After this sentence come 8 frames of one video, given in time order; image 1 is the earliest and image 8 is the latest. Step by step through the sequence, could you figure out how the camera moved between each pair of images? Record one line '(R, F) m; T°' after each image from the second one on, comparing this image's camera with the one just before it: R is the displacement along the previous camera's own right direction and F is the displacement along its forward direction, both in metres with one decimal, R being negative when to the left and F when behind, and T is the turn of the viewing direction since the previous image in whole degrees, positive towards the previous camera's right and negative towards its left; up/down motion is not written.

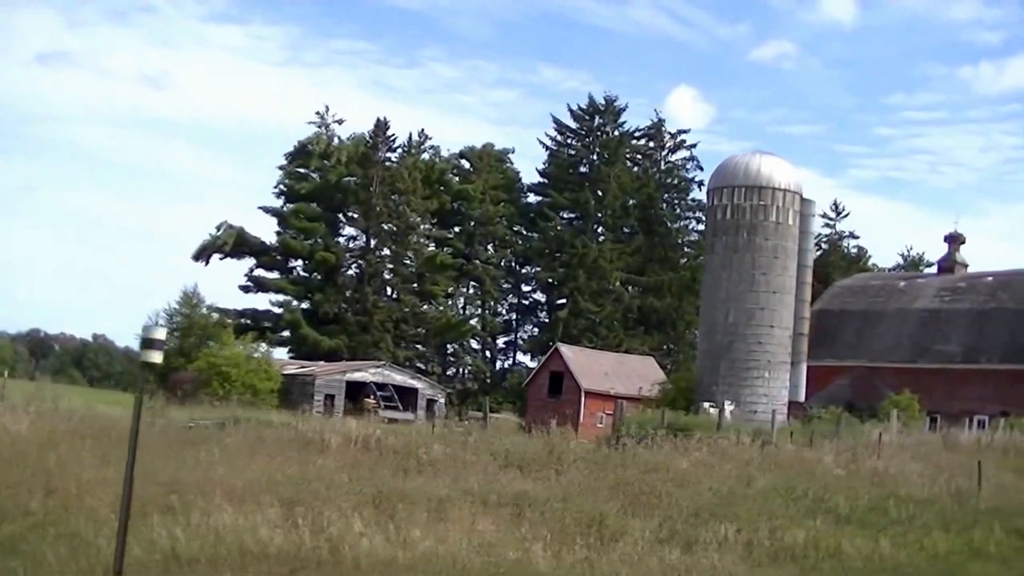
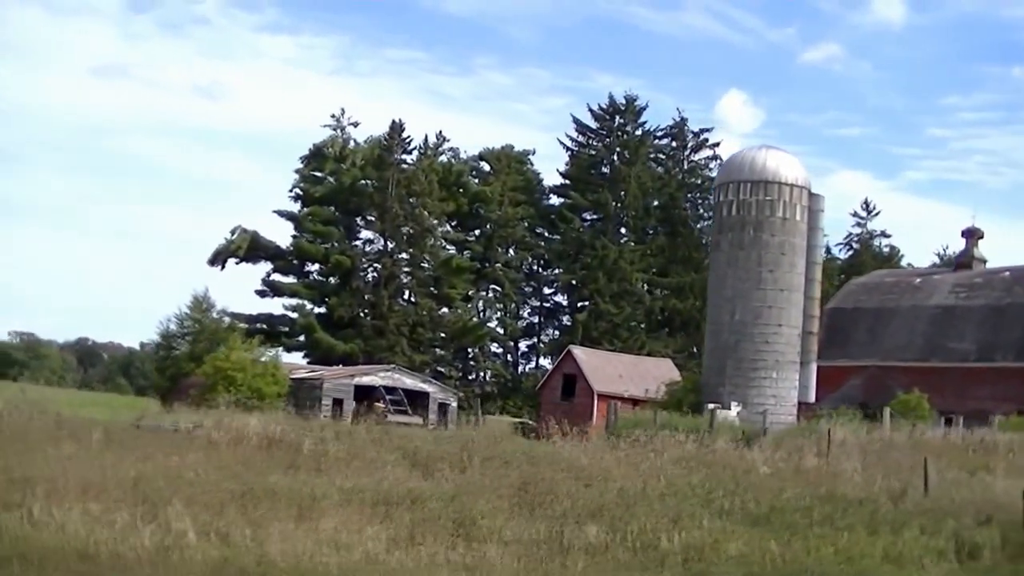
(+1.3, +0.6) m; -2°
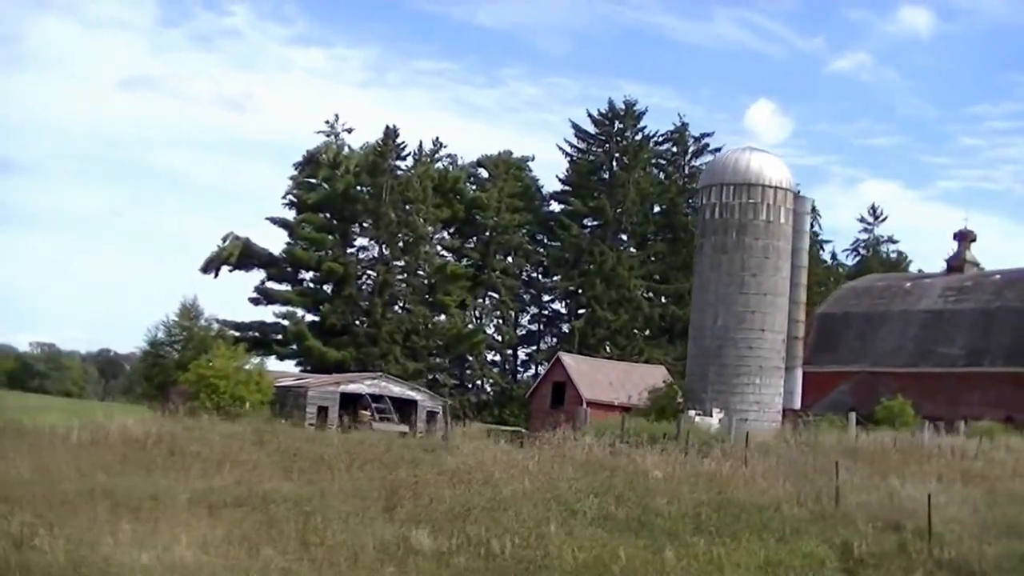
(+1.3, +0.5) m; -1°
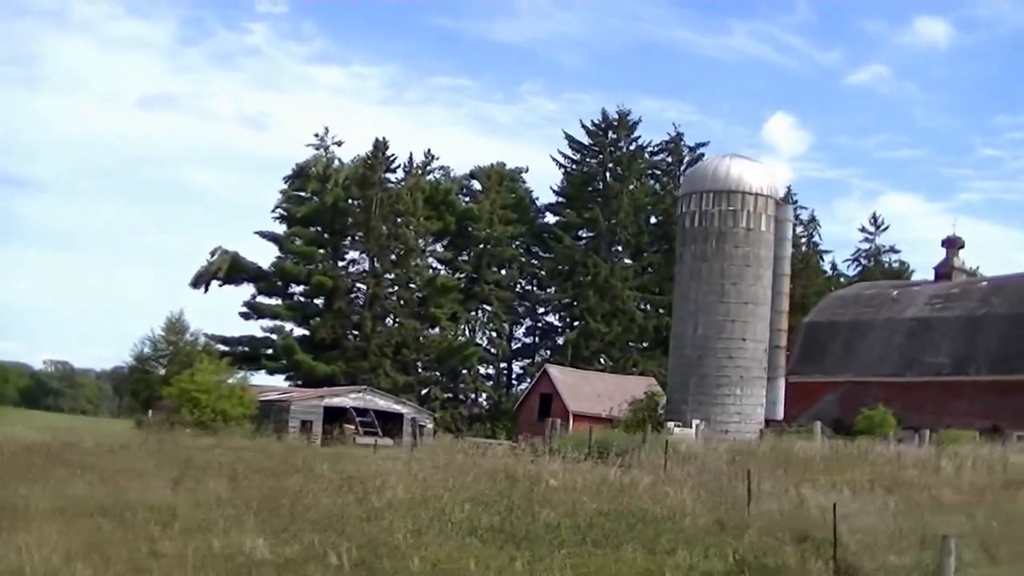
(+1.1, +0.4) m; -1°
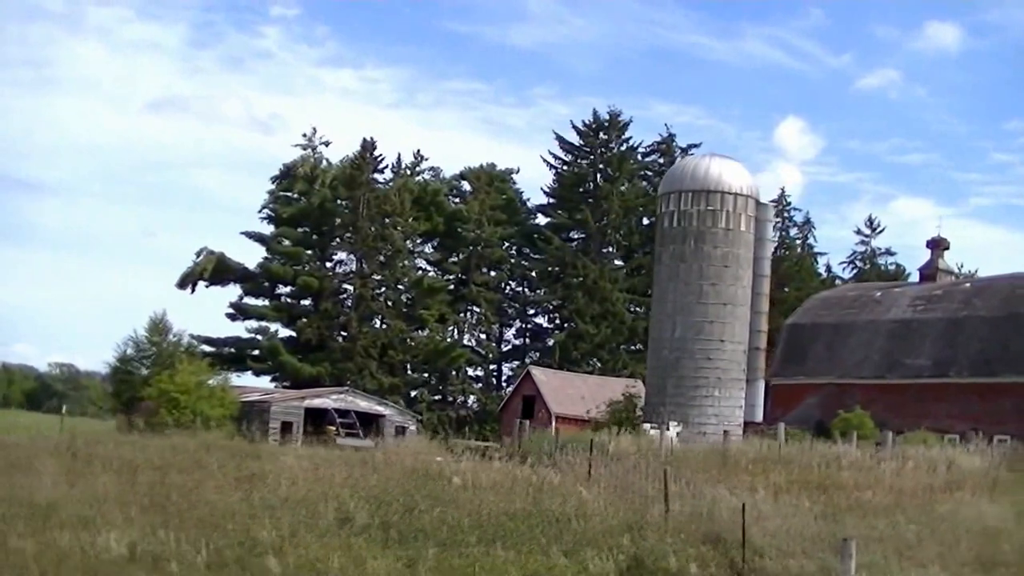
(+0.8, +0.3) m; 0°
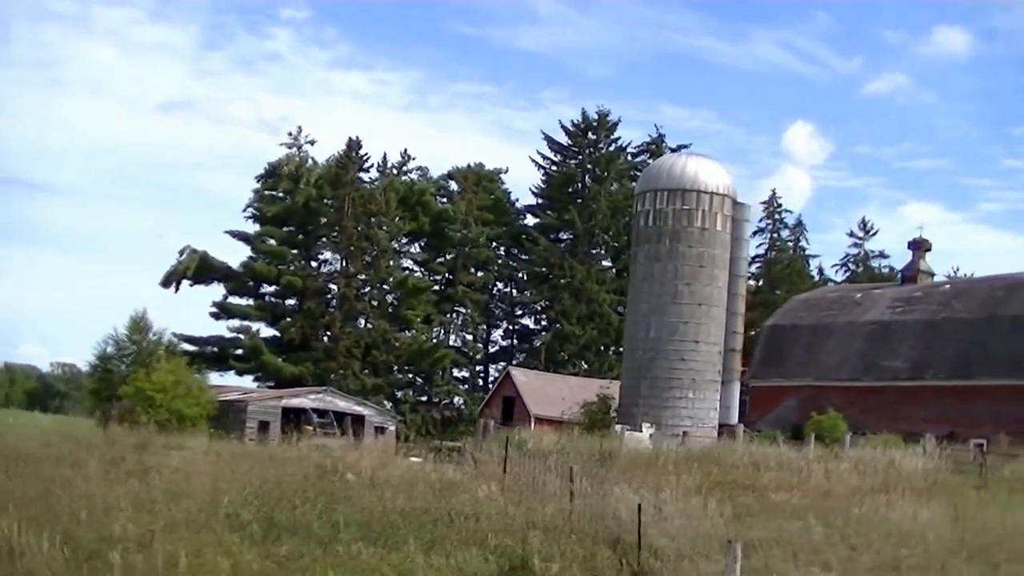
(+0.8, +0.3) m; 0°
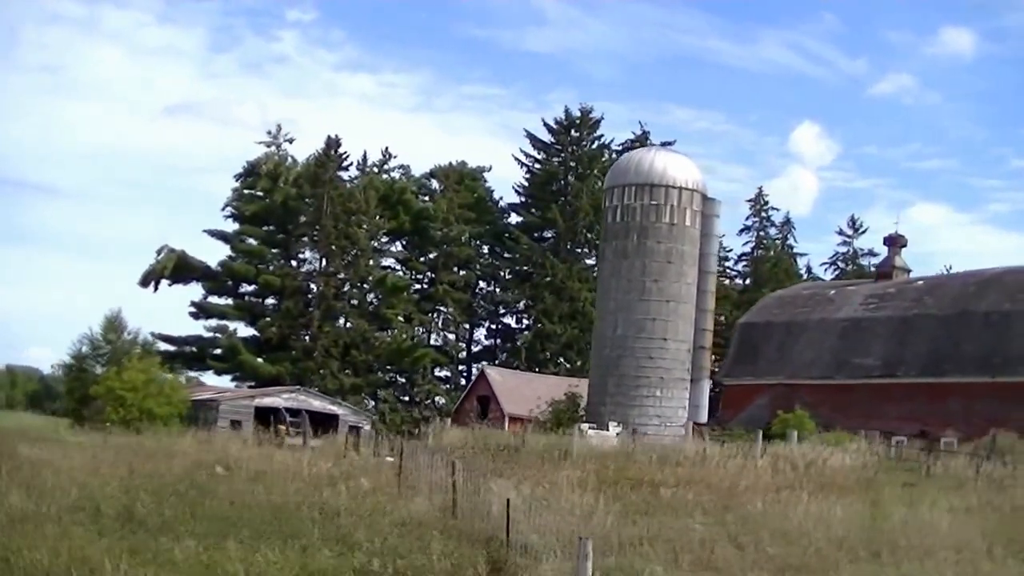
(+1.0, +0.4) m; 0°
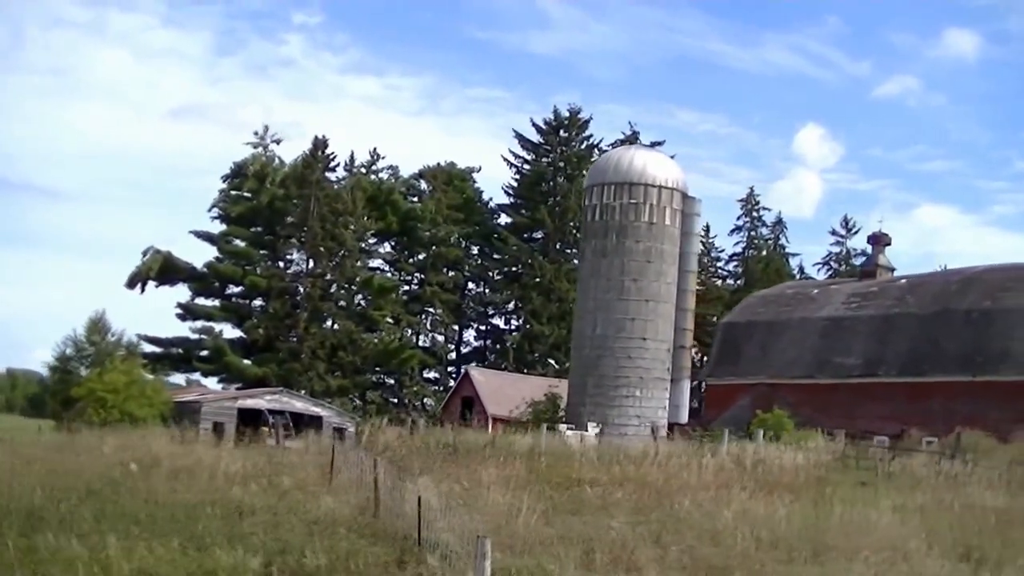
(+0.6, +0.2) m; 0°
